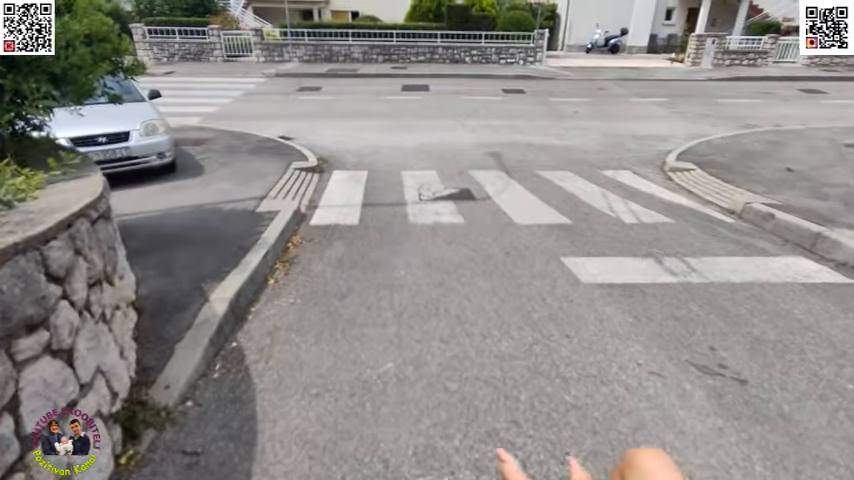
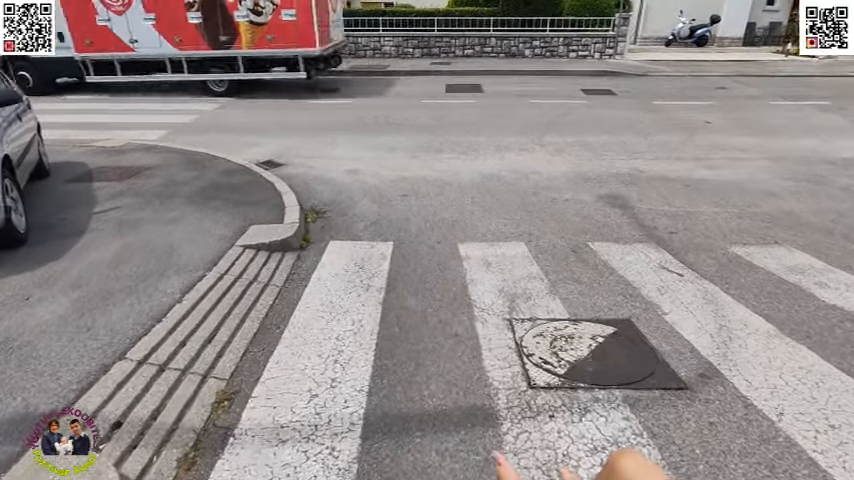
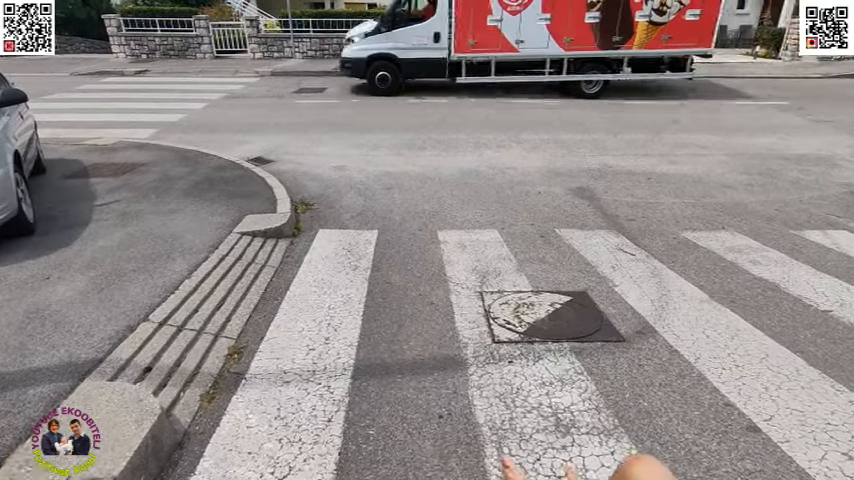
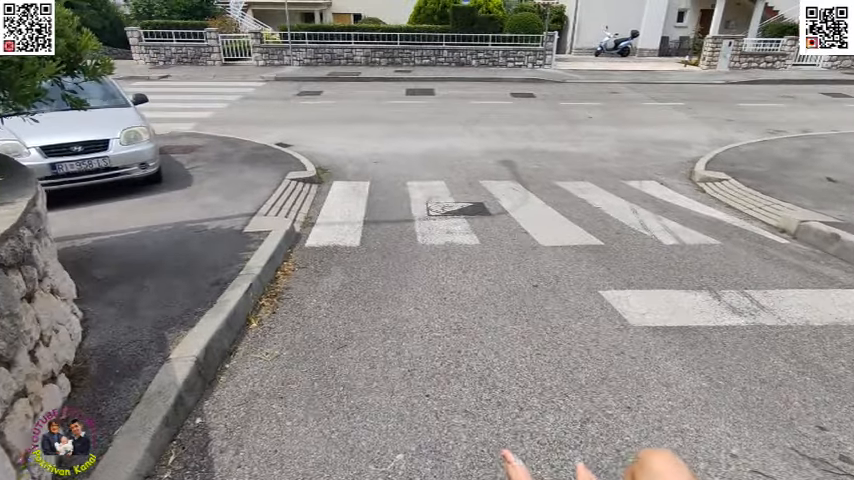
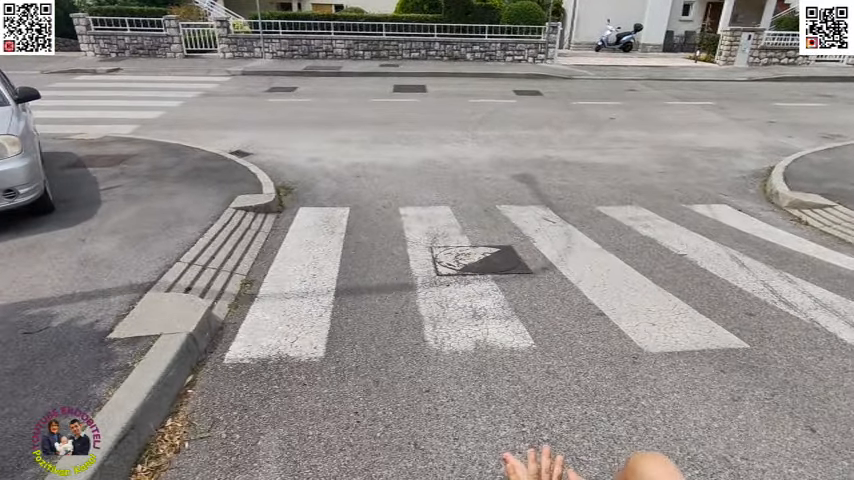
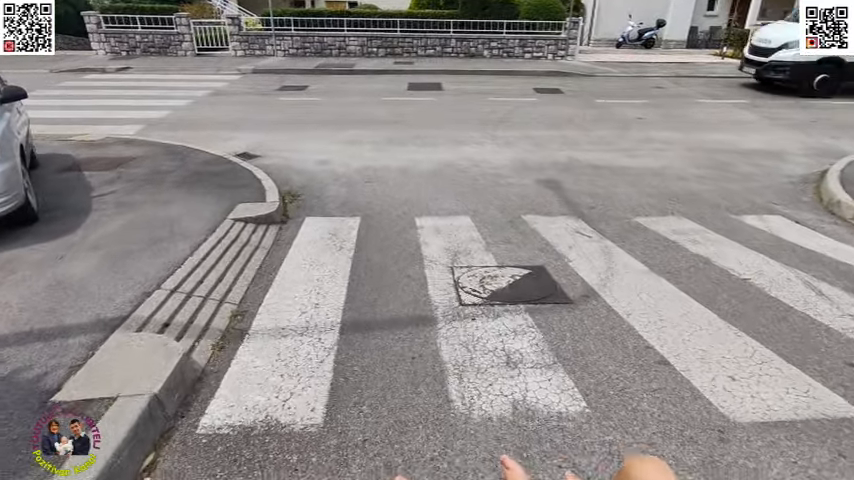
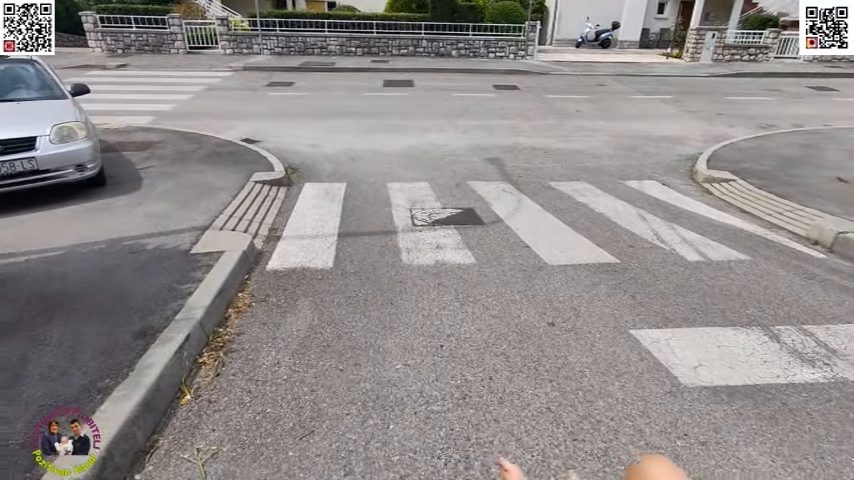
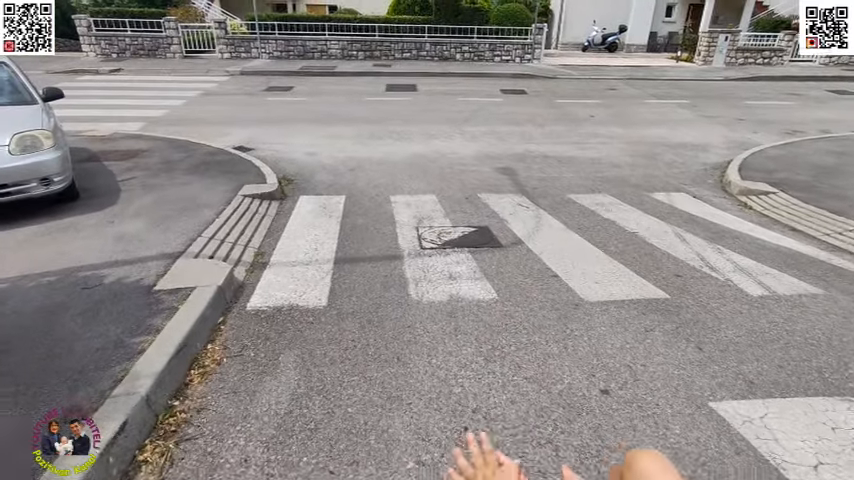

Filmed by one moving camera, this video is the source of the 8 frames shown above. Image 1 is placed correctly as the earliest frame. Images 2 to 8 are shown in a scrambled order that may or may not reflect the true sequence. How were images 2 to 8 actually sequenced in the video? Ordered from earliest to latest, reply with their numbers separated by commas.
4, 7, 8, 5, 6, 3, 2
